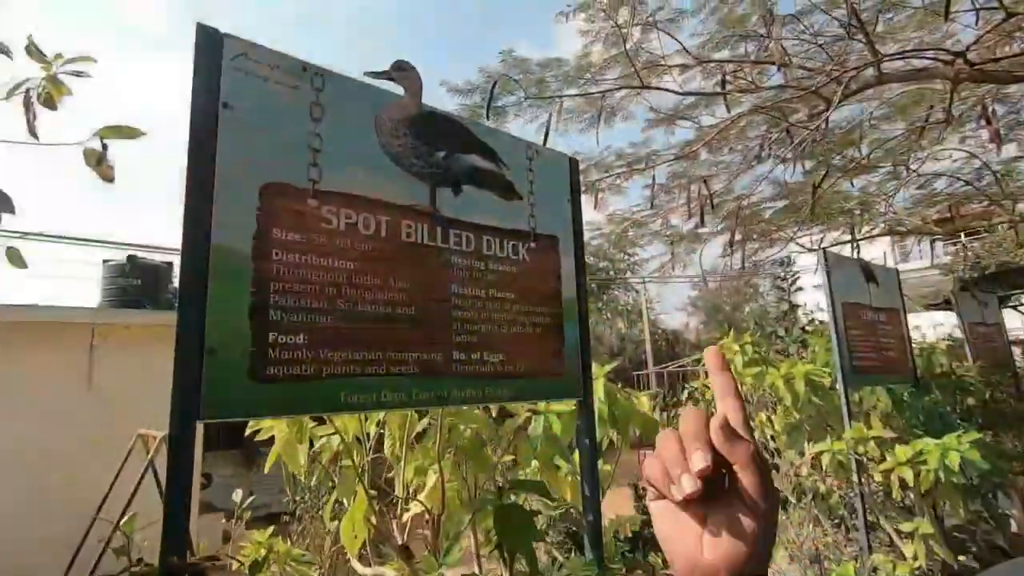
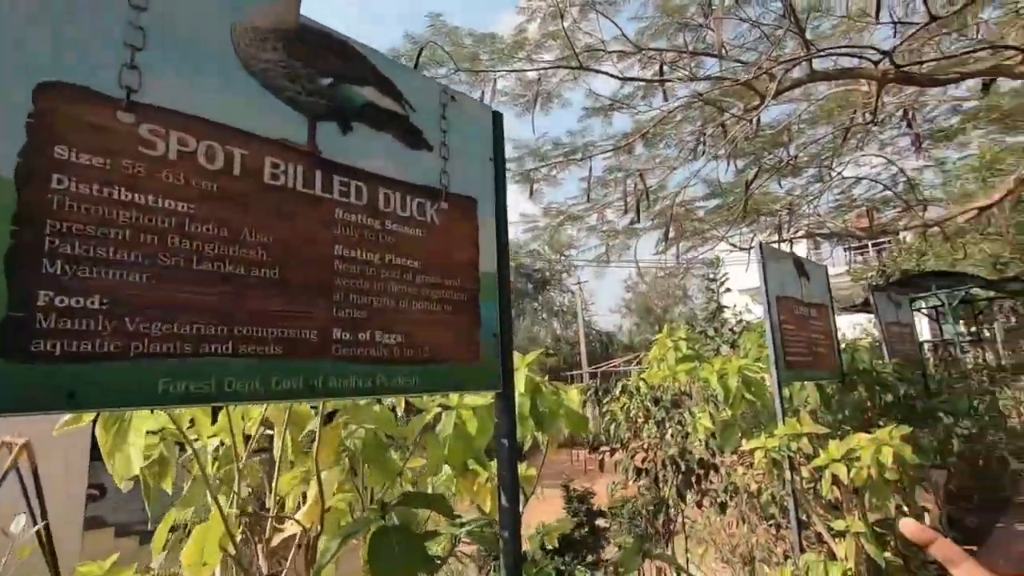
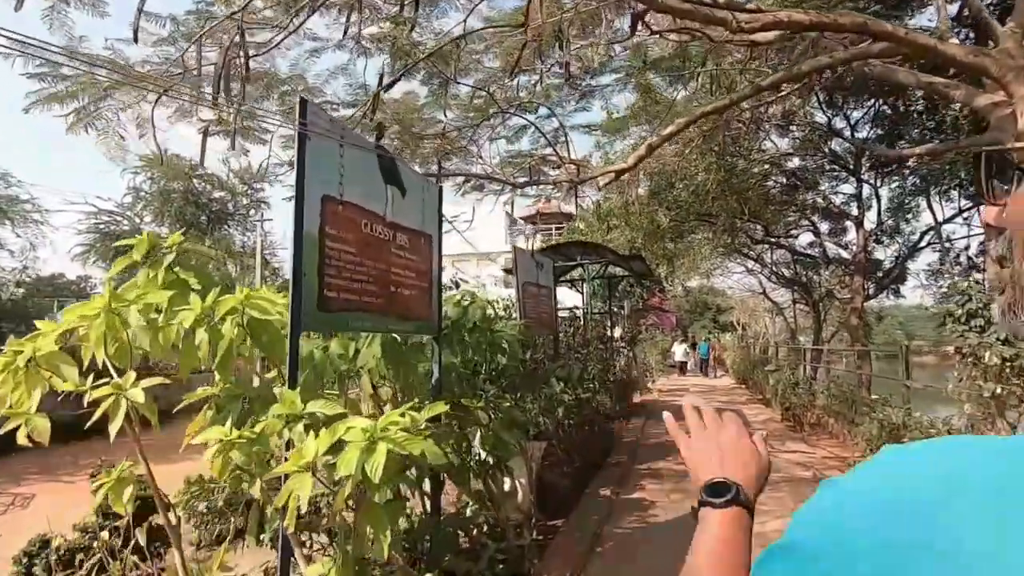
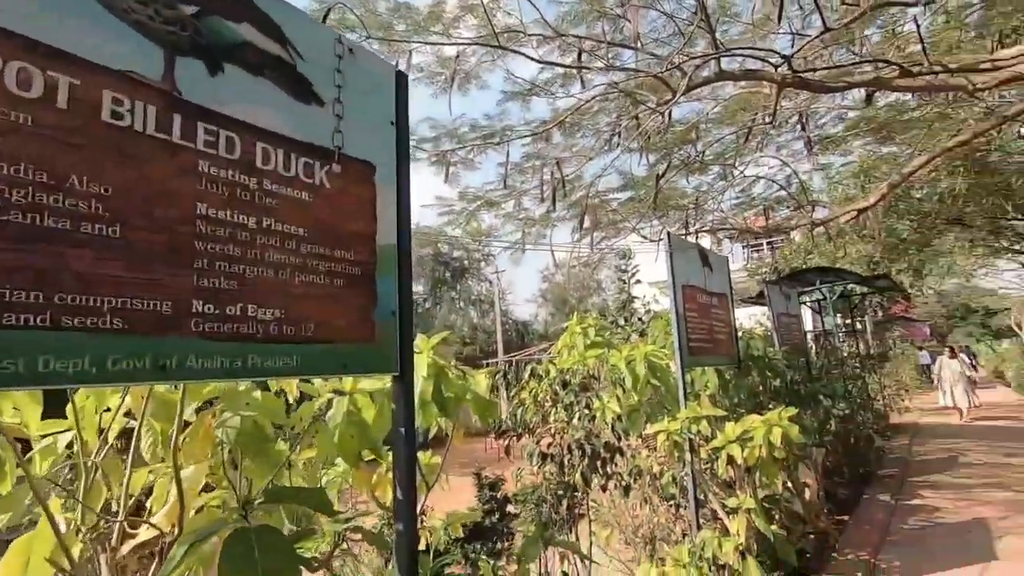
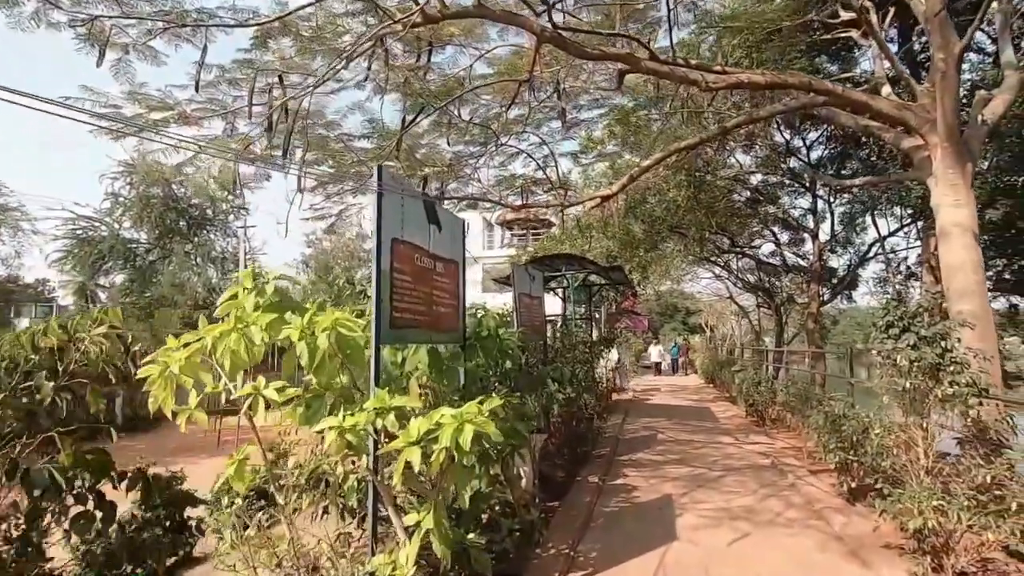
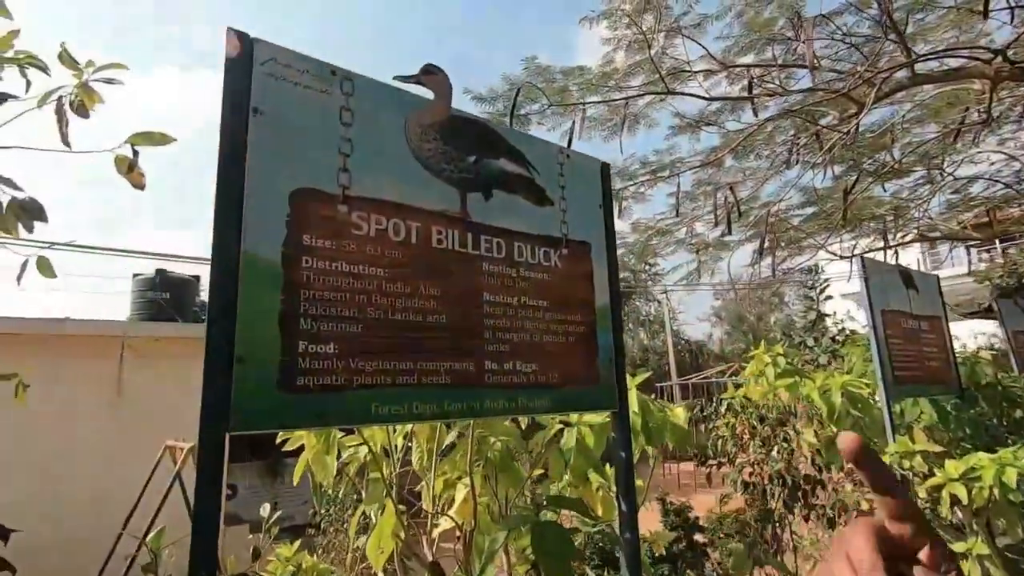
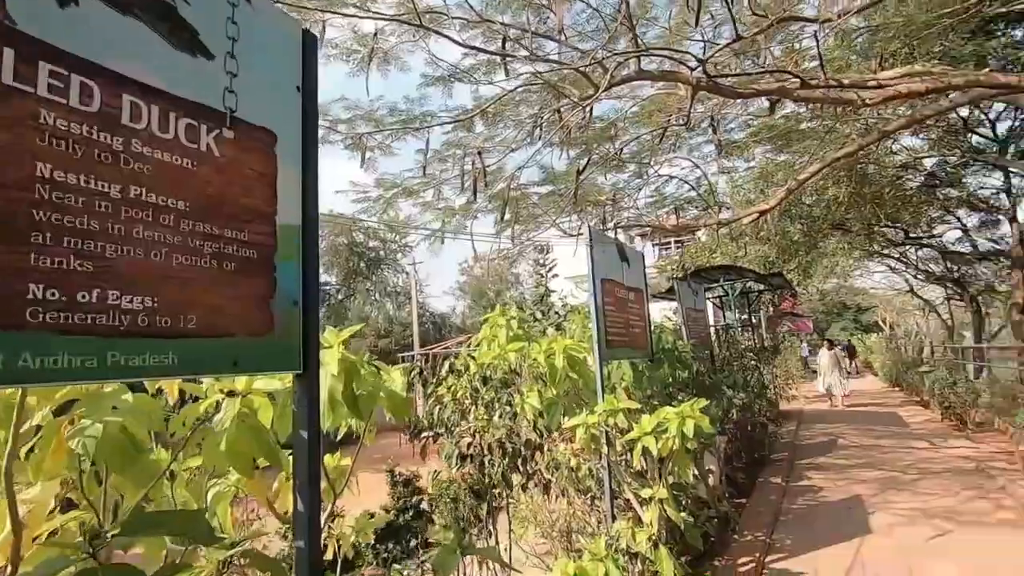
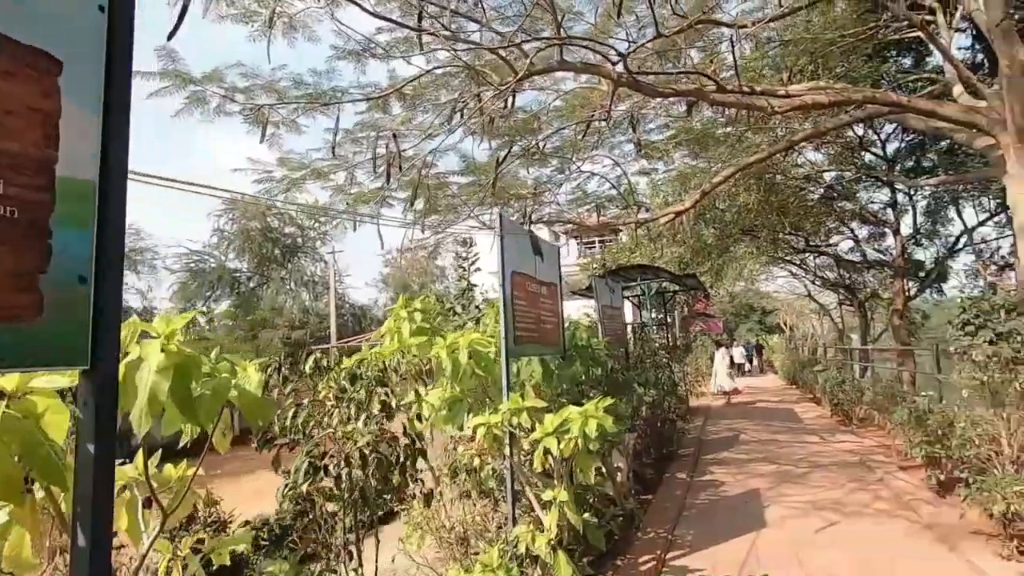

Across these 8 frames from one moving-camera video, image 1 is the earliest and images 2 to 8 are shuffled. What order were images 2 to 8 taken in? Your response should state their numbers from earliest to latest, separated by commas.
6, 2, 4, 7, 8, 5, 3
